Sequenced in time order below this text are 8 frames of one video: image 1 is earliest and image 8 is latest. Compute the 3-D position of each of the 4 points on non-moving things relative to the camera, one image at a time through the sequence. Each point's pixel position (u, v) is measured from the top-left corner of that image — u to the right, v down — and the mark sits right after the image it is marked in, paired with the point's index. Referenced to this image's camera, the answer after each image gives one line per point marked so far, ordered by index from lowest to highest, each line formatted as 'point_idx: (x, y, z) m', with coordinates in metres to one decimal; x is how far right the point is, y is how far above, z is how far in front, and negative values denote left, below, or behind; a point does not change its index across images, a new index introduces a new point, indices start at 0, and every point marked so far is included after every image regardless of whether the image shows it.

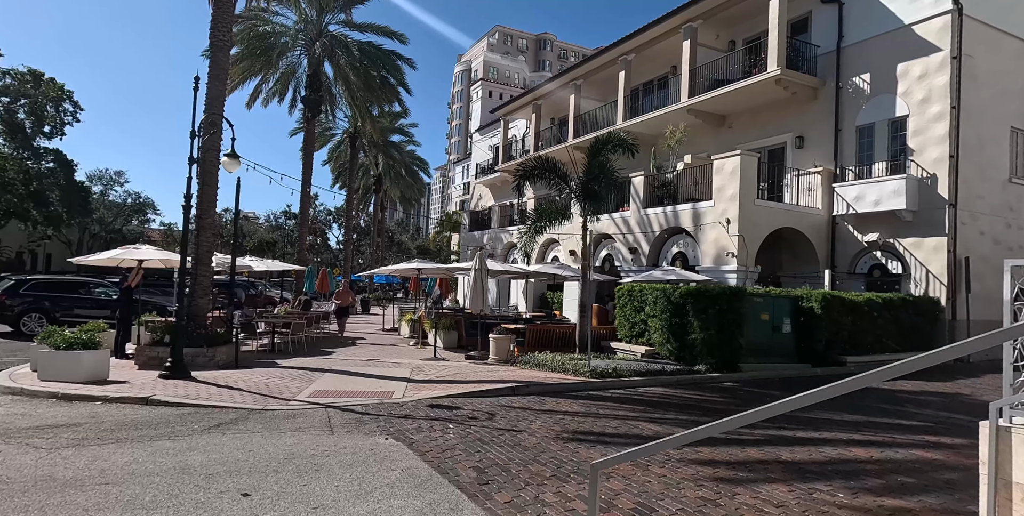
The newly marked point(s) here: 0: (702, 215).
0: (+5.9, +1.3, +18.3) m
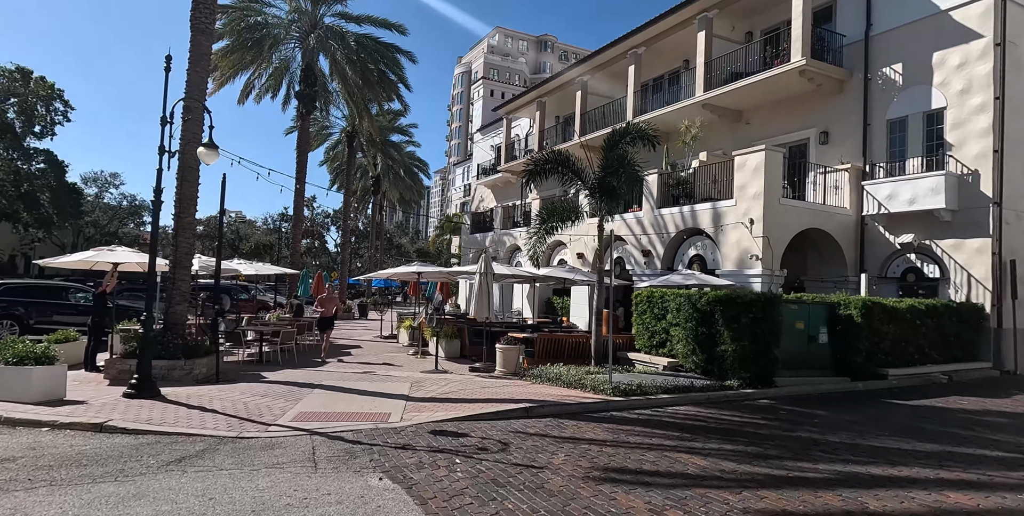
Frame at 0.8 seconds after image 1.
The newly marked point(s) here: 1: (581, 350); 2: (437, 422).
0: (+6.1, +1.2, +17.1) m
1: (+1.6, -2.1, +13.6) m
2: (-1.0, -2.2, +8.1) m
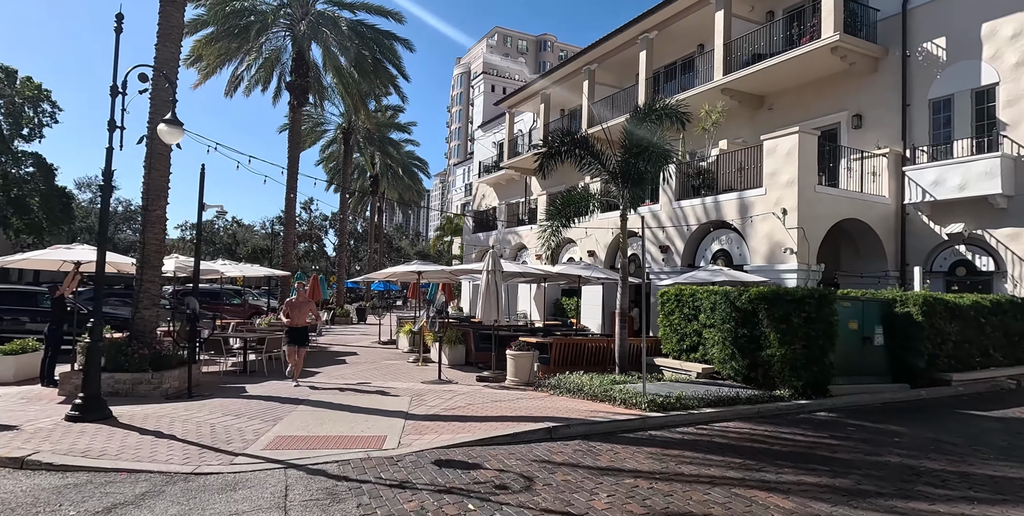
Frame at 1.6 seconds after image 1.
0: (+6.3, +1.4, +15.6) m
1: (+1.8, -2.0, +12.2) m
2: (-0.8, -2.1, +6.6) m
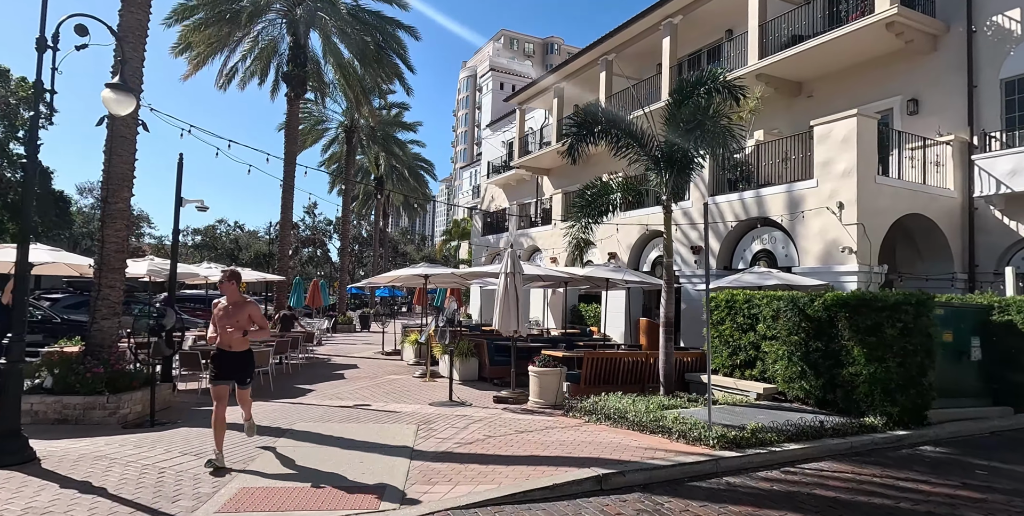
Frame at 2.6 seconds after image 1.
0: (+6.7, +1.4, +13.8) m
1: (+2.2, -2.0, +10.4) m
2: (-0.4, -2.1, +4.9) m
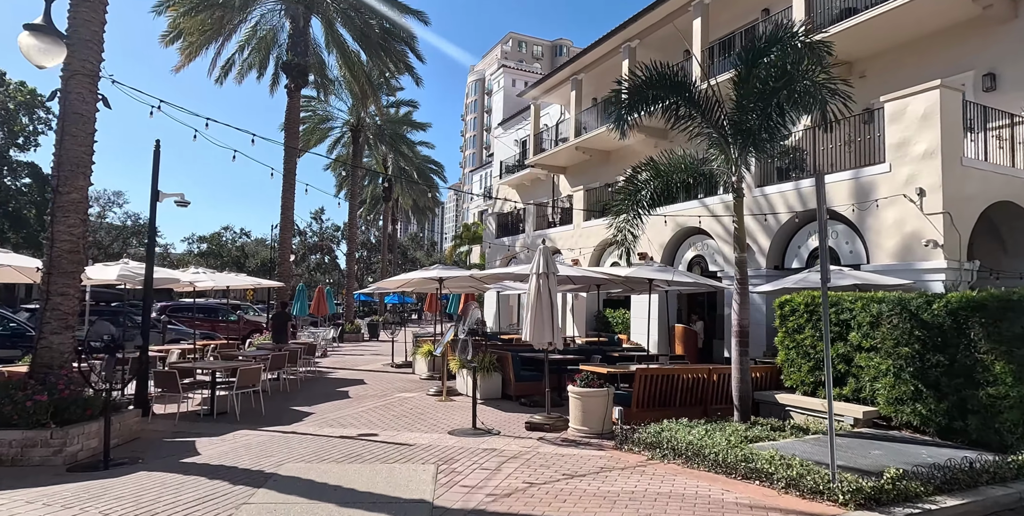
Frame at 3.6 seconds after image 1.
0: (+7.2, +1.4, +12.0) m
1: (+2.7, -1.9, +8.6) m
2: (0.0, -2.0, +3.2) m
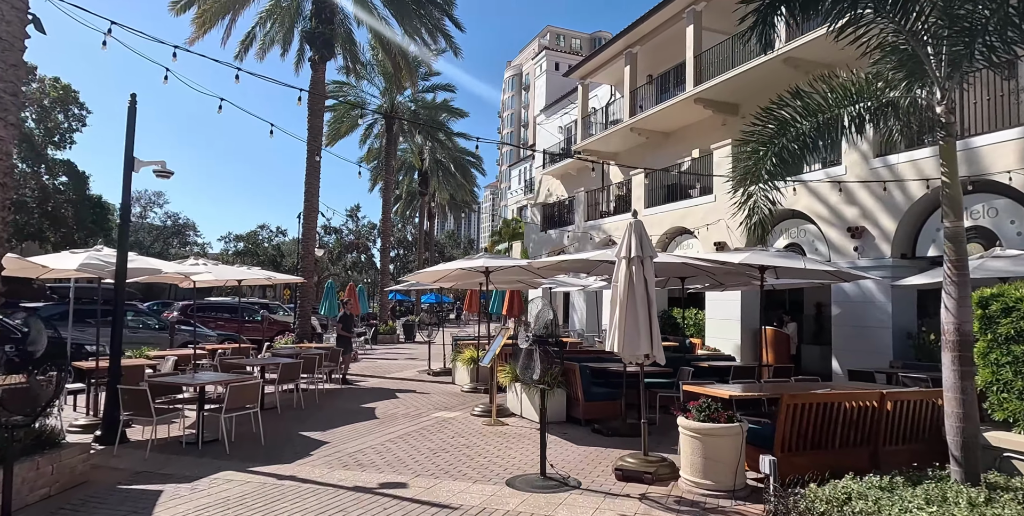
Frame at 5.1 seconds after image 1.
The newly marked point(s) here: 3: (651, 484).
0: (+8.3, +1.7, +9.1) m
1: (+3.6, -1.7, +6.0) m
2: (+0.5, -1.8, +0.7) m
3: (+1.3, -2.1, +5.7) m
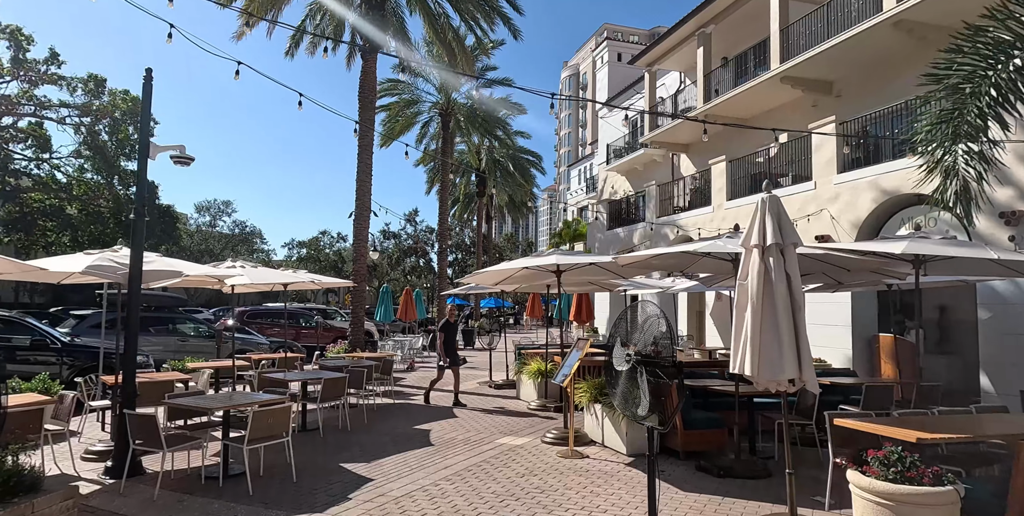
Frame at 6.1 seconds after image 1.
0: (+9.2, +1.9, +6.7) m
1: (+4.3, -1.6, +4.0) m
2: (+0.7, -1.6, -1.0) m
3: (+2.0, -2.1, +3.9) m
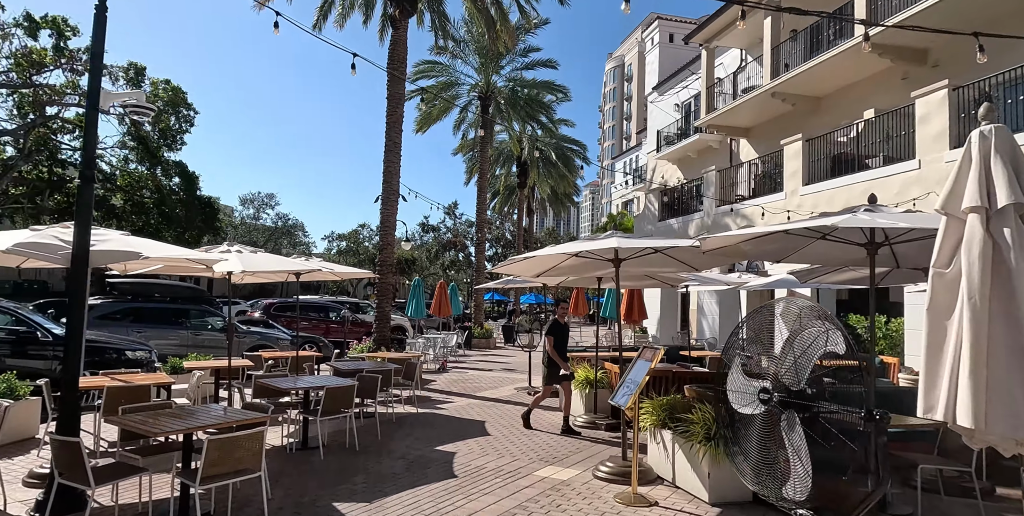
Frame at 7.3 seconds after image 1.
0: (+9.6, +1.9, +4.3) m
1: (+4.5, -1.5, +2.0) m
2: (+0.6, -1.5, -2.7) m
3: (+2.1, -1.9, +2.1) m
